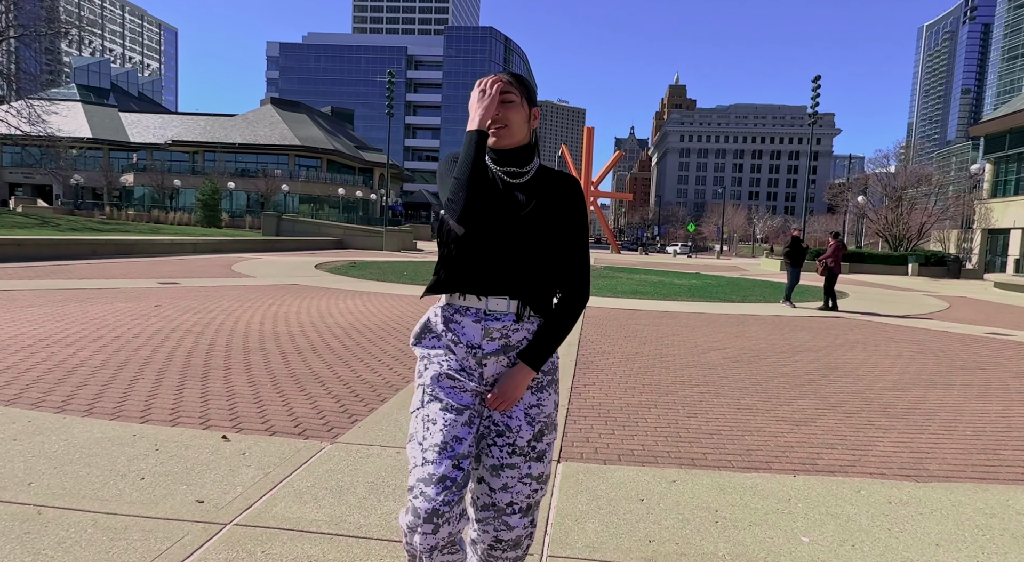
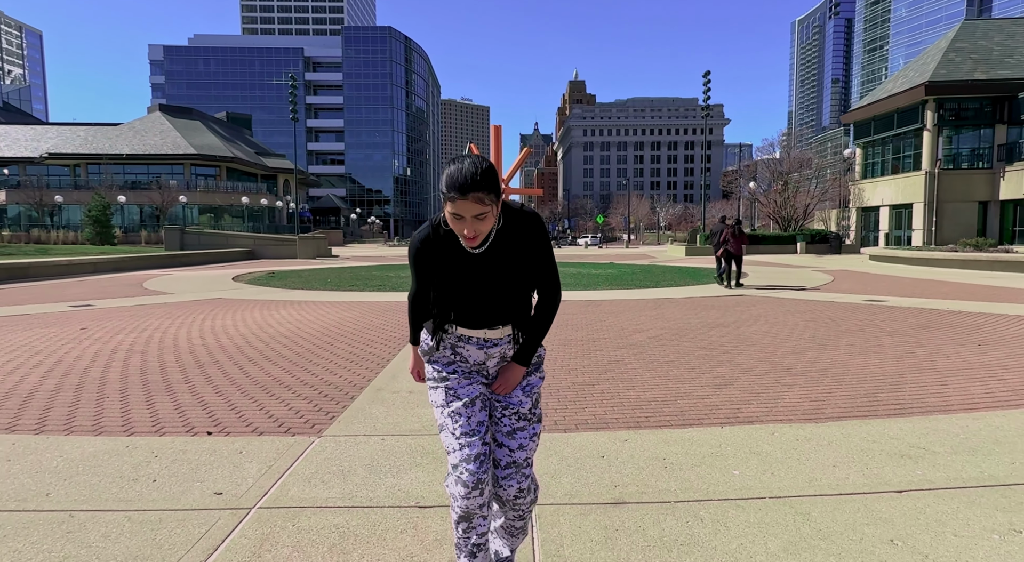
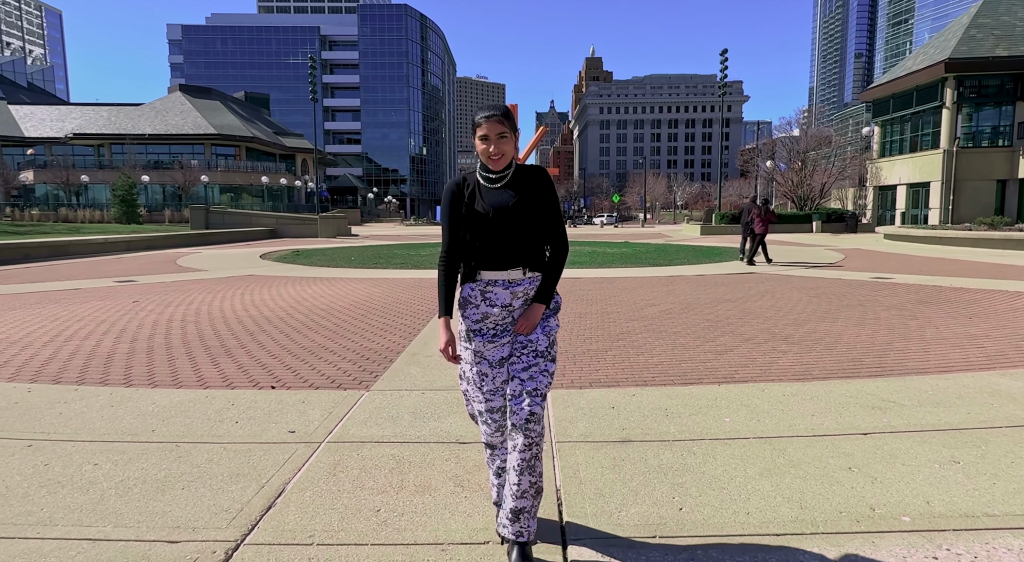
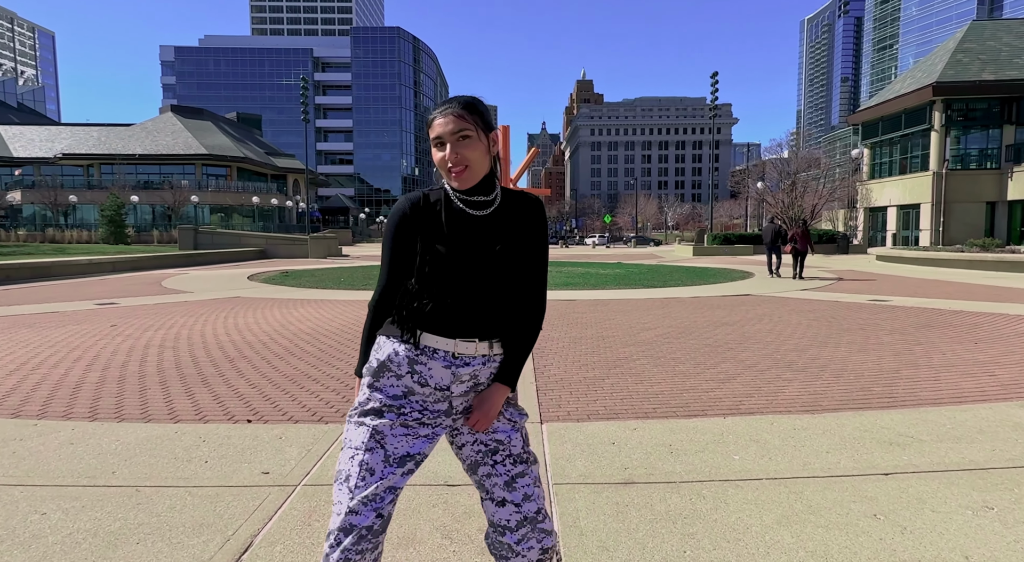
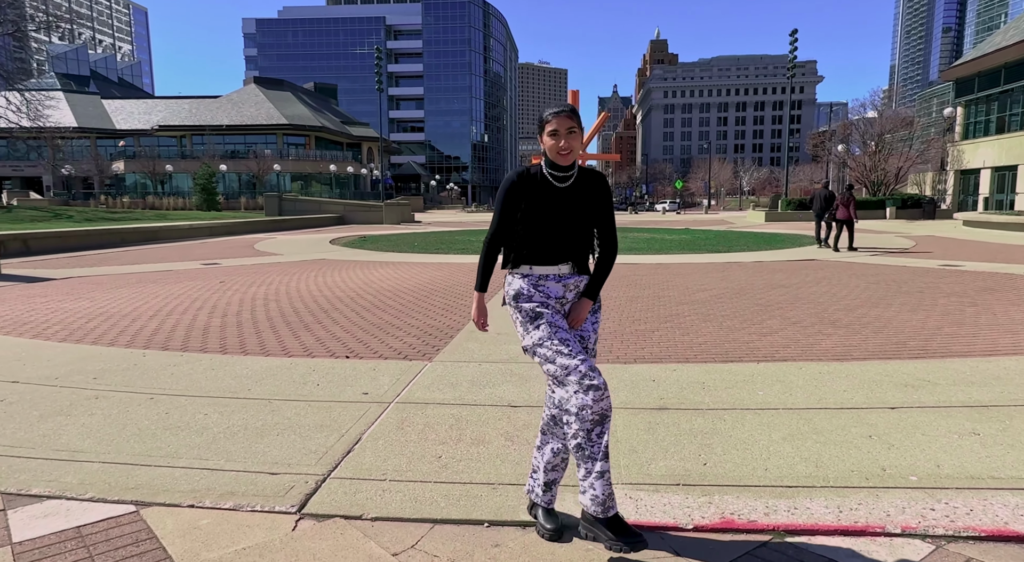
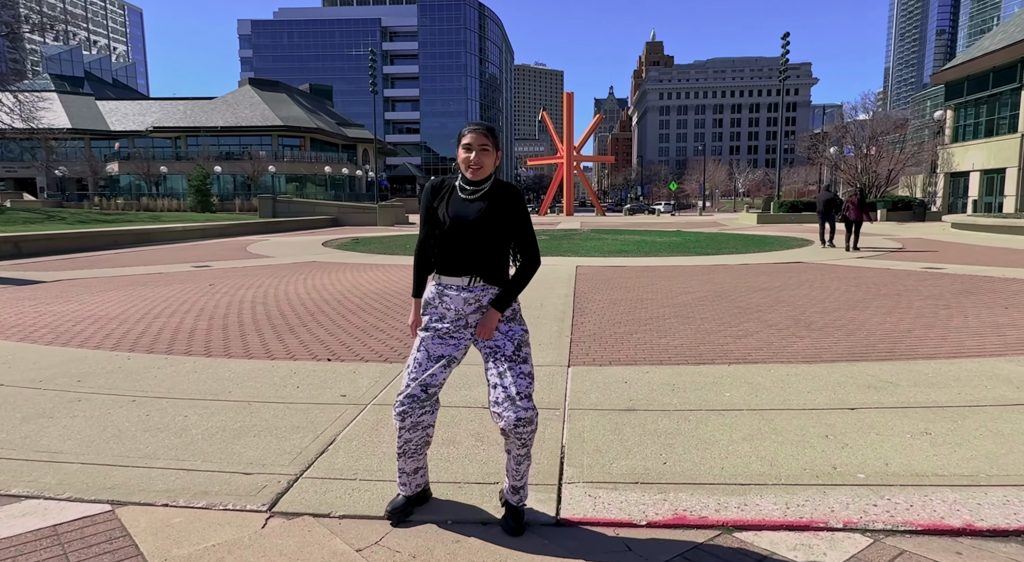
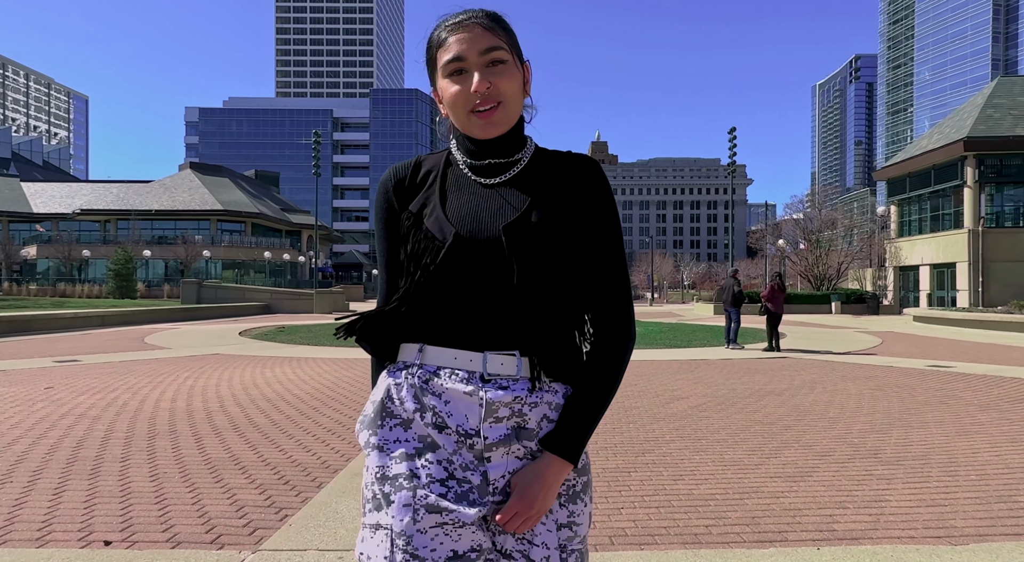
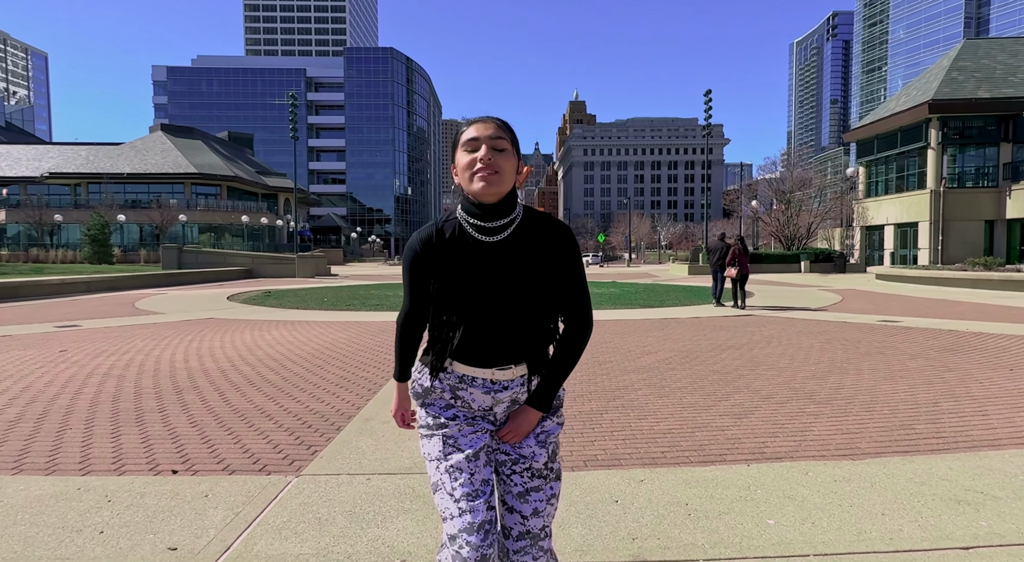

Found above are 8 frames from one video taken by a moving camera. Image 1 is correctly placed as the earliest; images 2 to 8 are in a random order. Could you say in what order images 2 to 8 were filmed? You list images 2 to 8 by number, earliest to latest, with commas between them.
7, 8, 2, 3, 5, 6, 4
